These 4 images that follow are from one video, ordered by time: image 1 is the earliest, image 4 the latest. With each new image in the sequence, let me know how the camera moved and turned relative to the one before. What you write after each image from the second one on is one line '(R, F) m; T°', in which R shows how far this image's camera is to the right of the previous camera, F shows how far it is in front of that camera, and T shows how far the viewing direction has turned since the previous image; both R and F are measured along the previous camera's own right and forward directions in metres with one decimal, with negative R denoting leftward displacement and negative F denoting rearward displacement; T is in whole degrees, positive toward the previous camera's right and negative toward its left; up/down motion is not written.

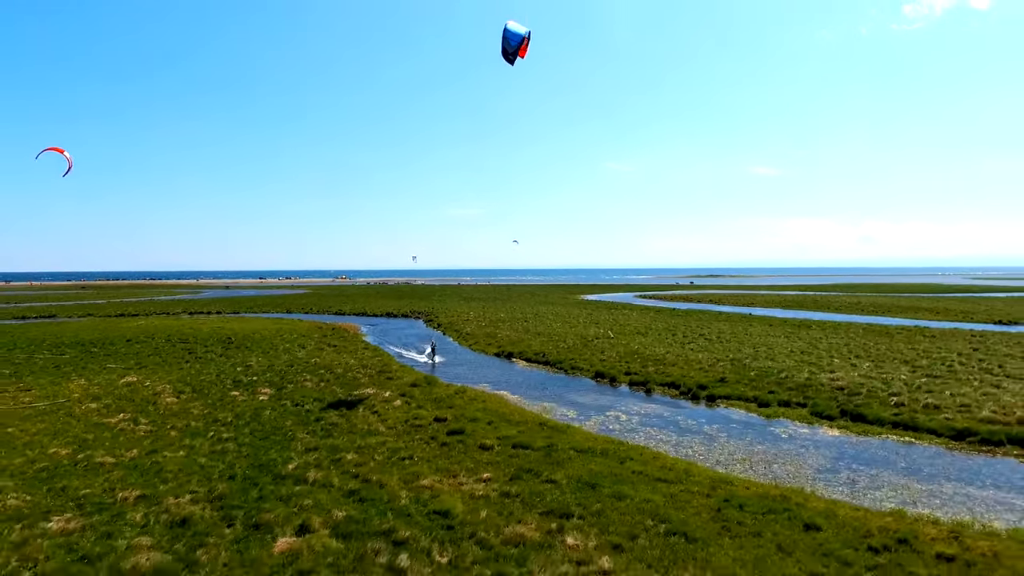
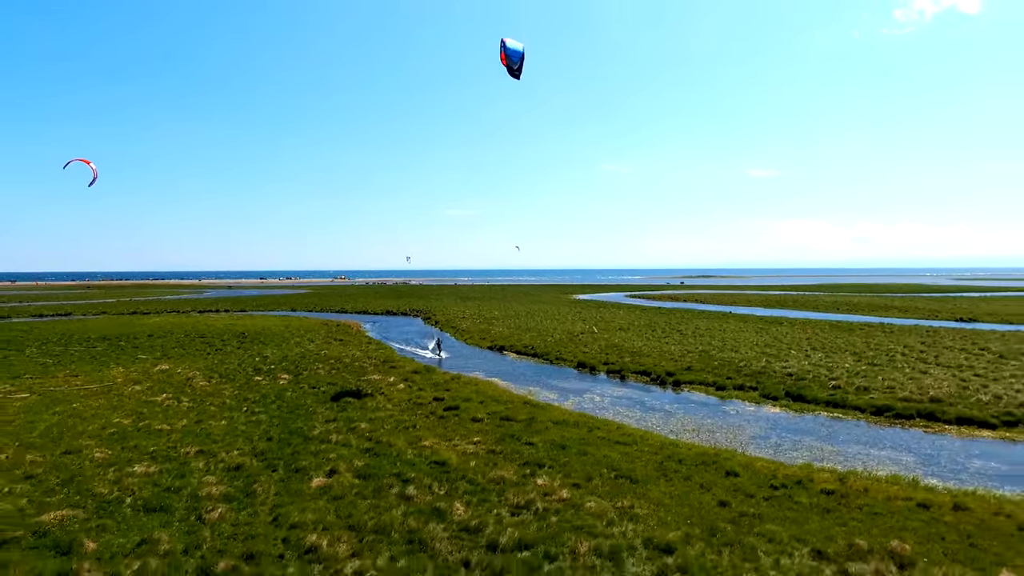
(+0.1, -0.8) m; 0°
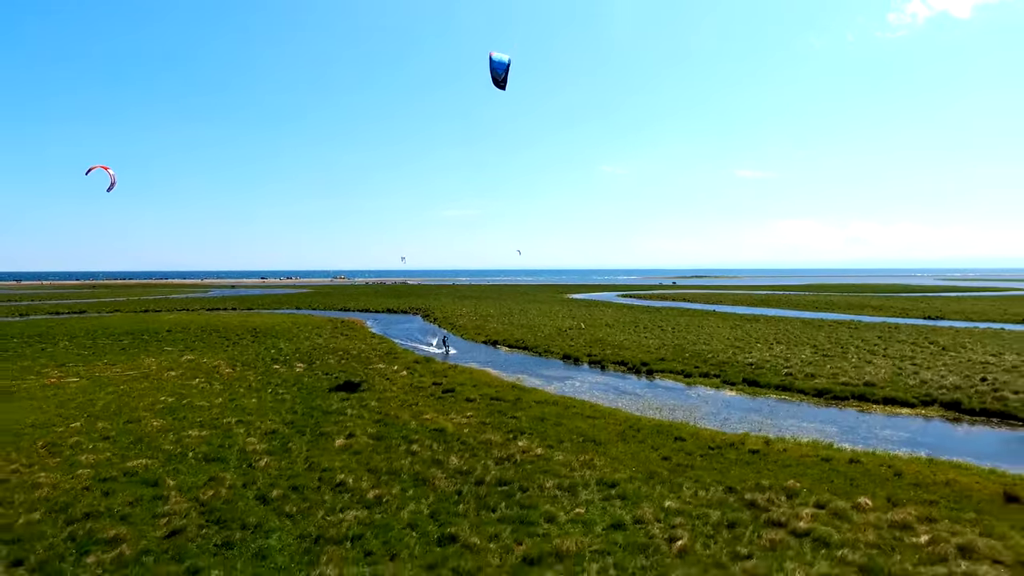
(+0.1, -0.8) m; 0°
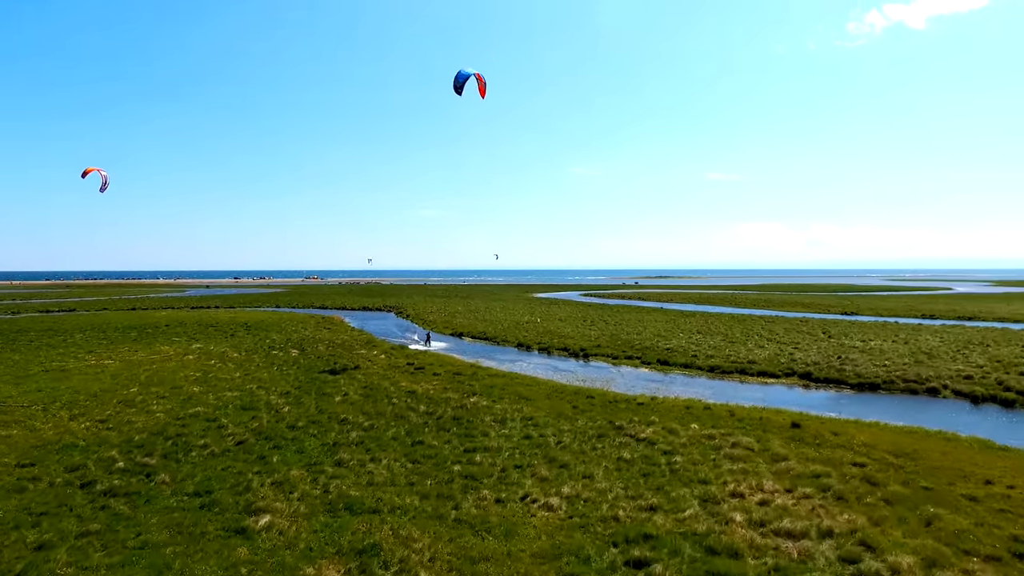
(+0.2, -1.6) m; +3°
